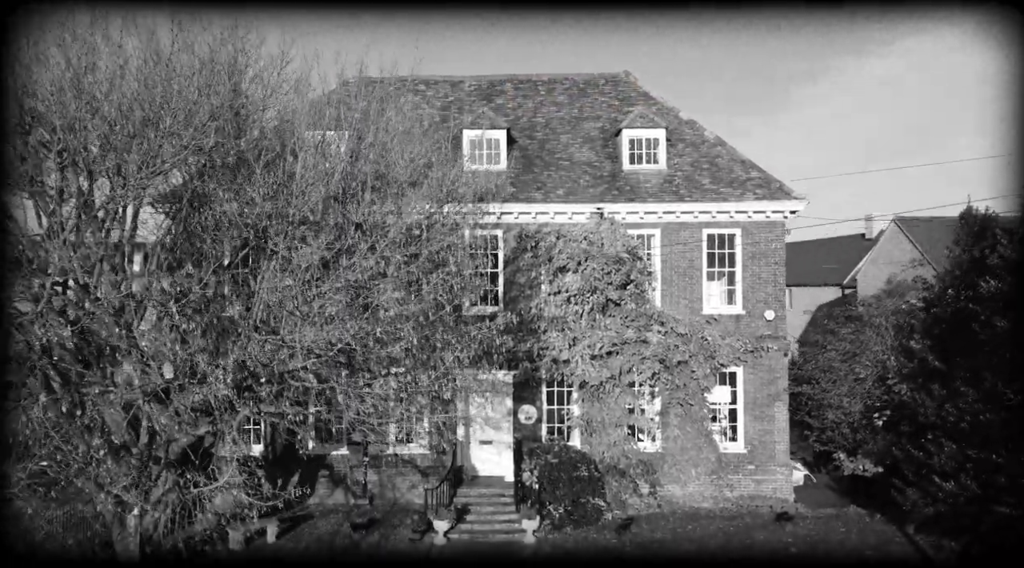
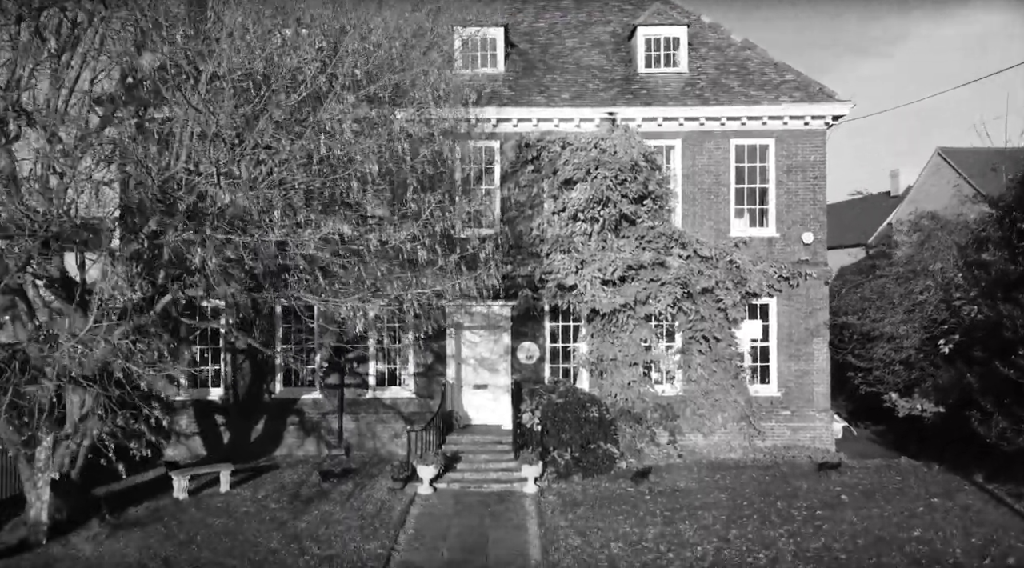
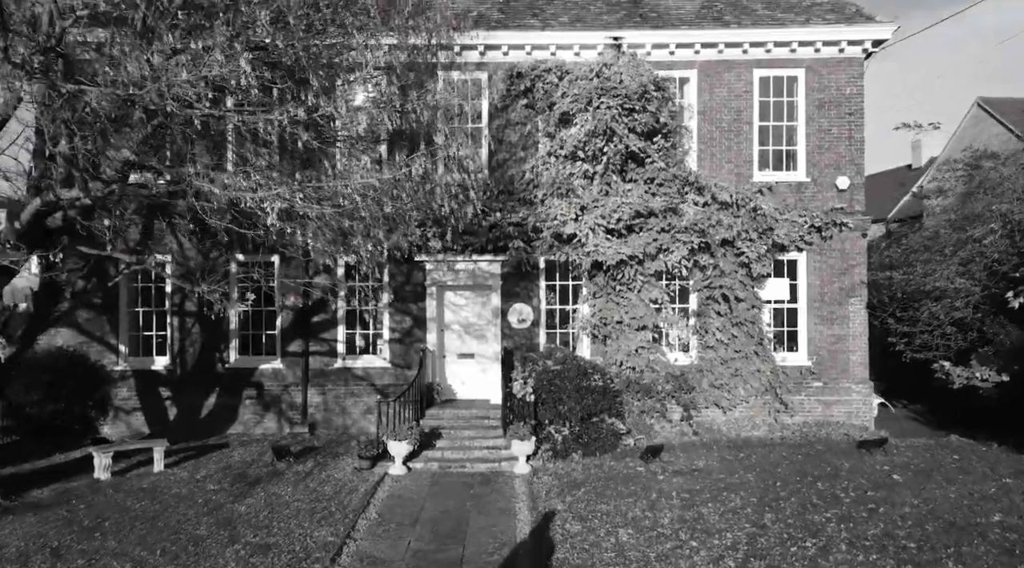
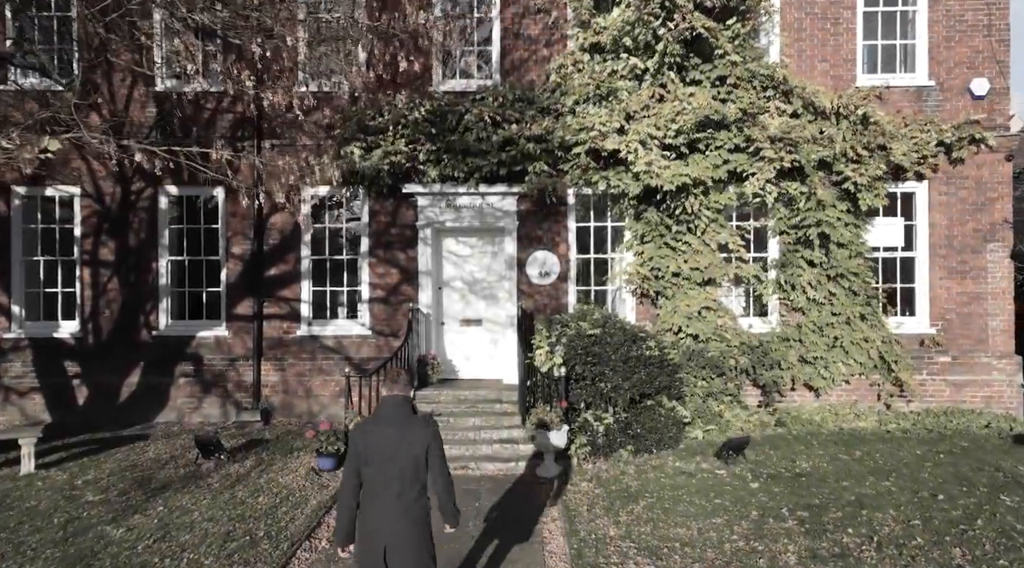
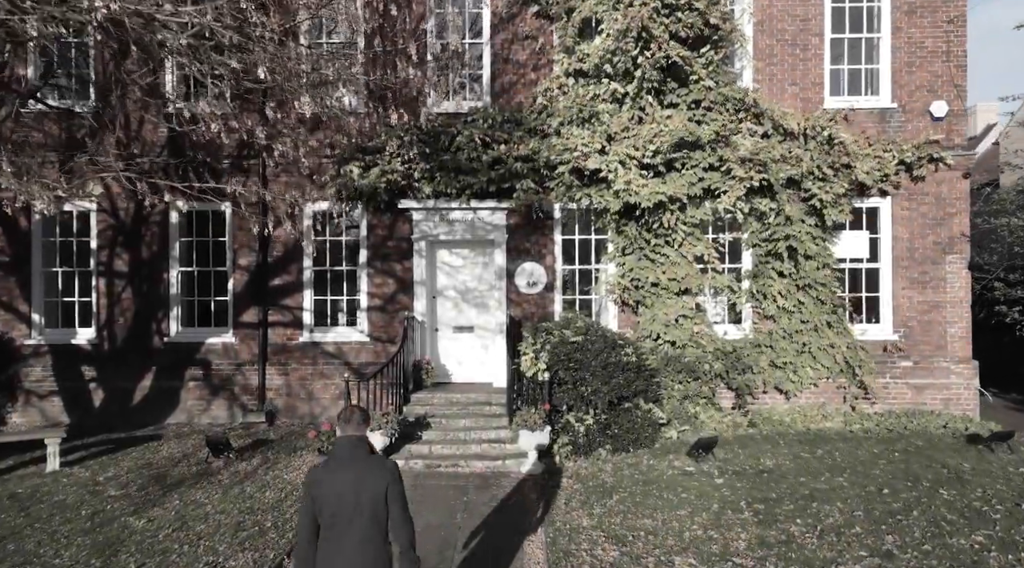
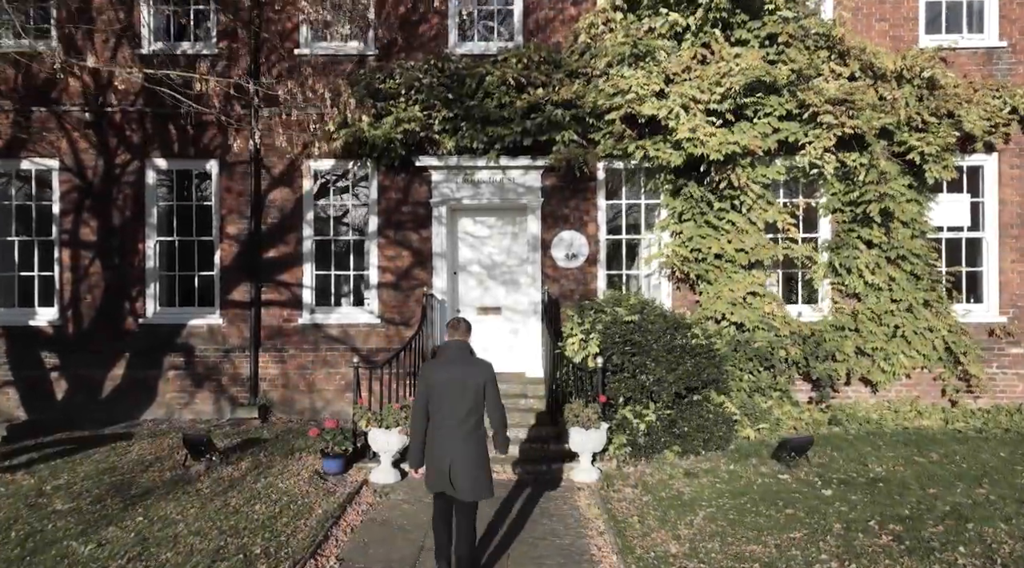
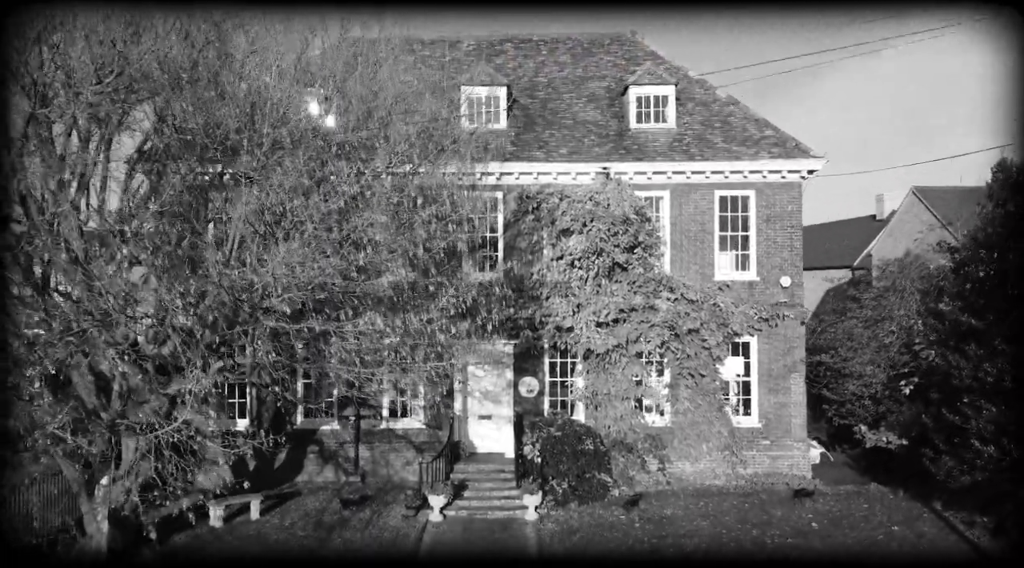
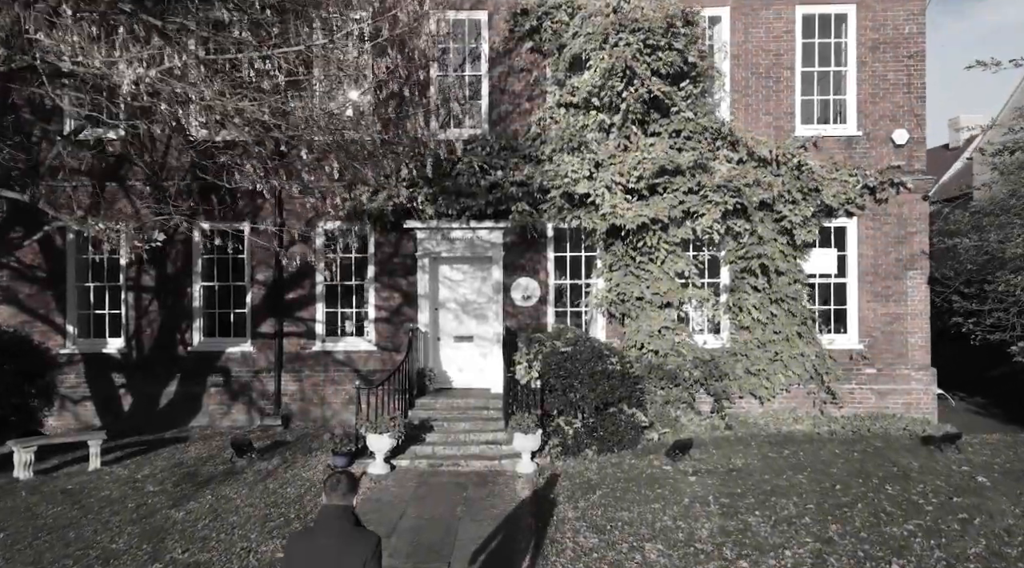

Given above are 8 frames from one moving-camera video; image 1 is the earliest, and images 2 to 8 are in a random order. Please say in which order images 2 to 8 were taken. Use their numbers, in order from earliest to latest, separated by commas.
7, 2, 3, 8, 5, 4, 6
